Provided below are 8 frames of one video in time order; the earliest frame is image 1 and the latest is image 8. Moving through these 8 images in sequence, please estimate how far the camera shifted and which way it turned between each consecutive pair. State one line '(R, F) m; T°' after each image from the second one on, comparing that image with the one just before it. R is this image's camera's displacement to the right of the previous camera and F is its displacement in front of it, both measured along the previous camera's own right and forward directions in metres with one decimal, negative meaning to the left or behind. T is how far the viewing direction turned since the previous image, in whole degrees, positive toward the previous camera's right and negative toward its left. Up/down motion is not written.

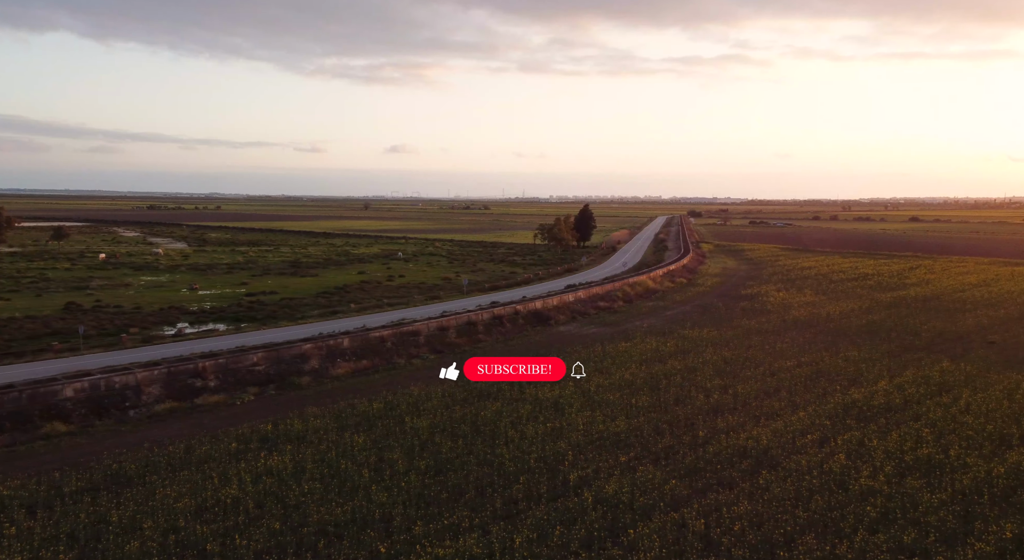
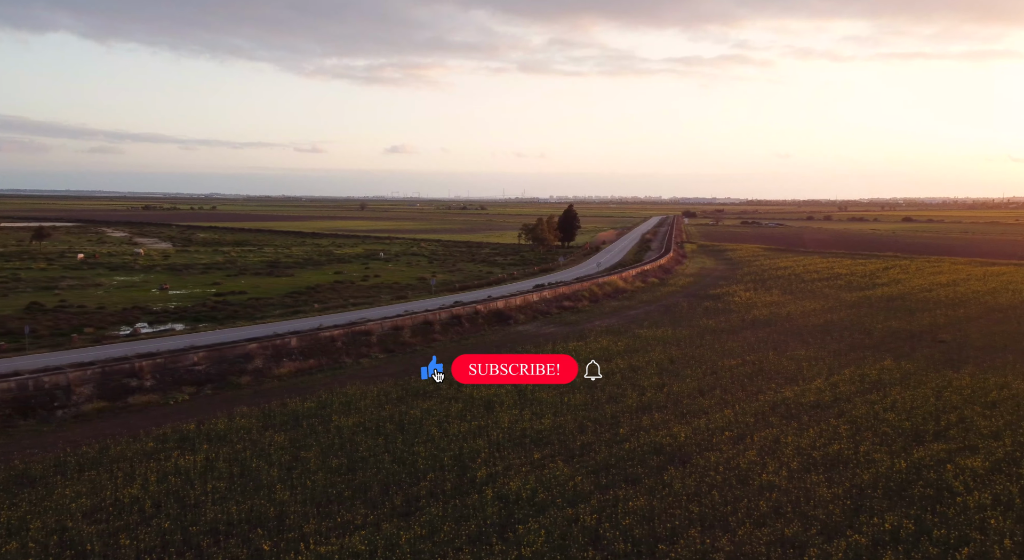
(+1.8, -0.2) m; +1°
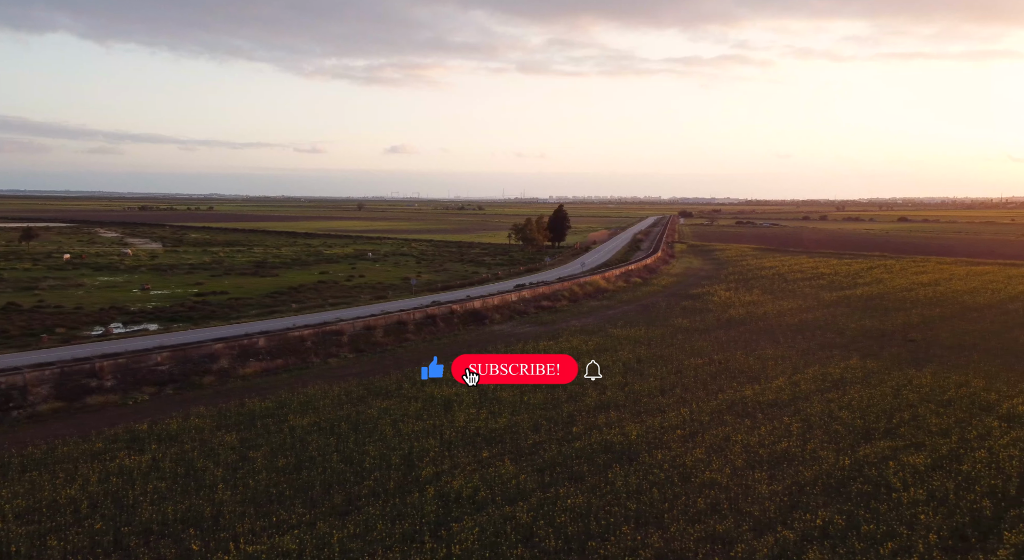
(+1.1, -0.1) m; +1°
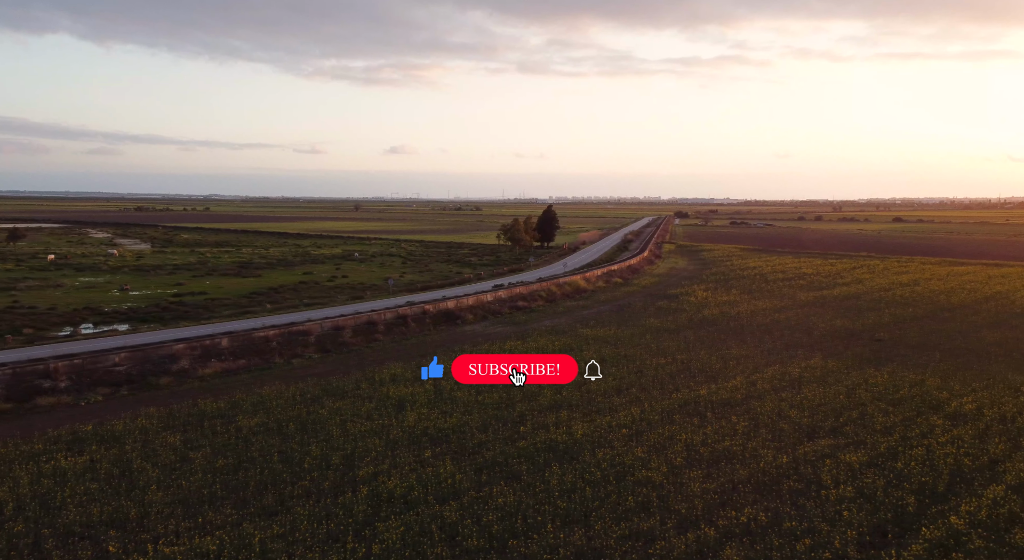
(+1.2, -0.1) m; +1°
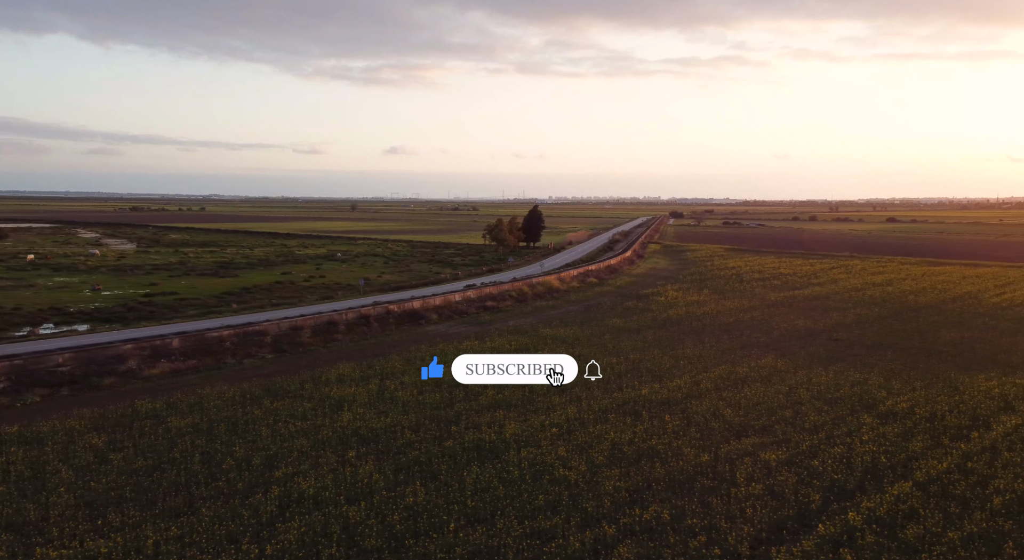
(+1.6, -0.1) m; +1°
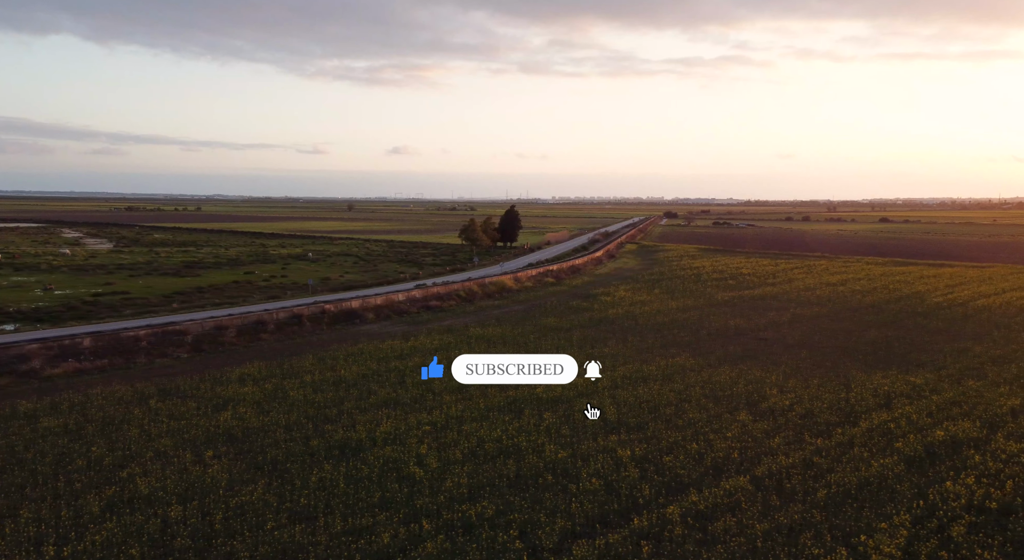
(+3.0, -0.2) m; +2°
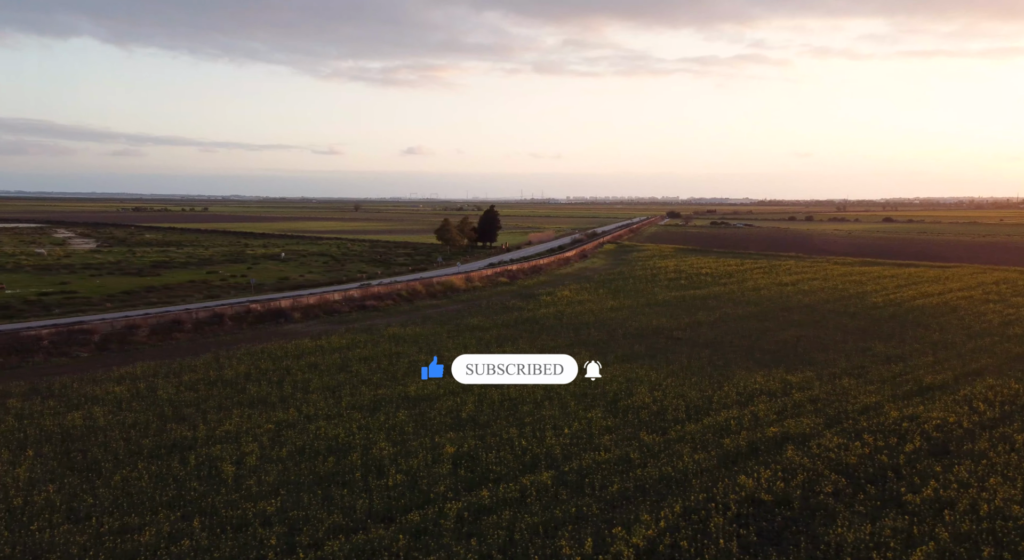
(+4.0, -0.3) m; +2°
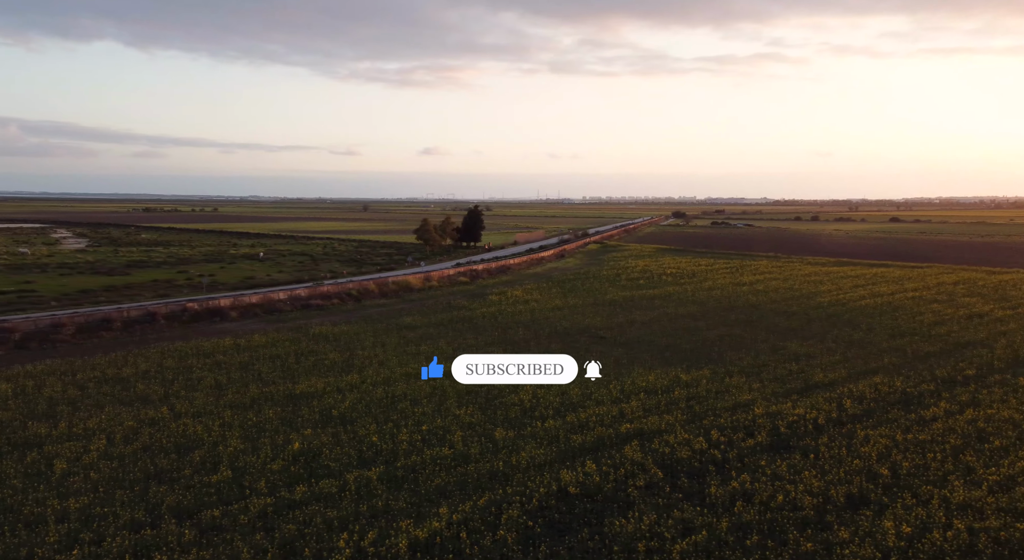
(+3.6, -0.4) m; +1°
